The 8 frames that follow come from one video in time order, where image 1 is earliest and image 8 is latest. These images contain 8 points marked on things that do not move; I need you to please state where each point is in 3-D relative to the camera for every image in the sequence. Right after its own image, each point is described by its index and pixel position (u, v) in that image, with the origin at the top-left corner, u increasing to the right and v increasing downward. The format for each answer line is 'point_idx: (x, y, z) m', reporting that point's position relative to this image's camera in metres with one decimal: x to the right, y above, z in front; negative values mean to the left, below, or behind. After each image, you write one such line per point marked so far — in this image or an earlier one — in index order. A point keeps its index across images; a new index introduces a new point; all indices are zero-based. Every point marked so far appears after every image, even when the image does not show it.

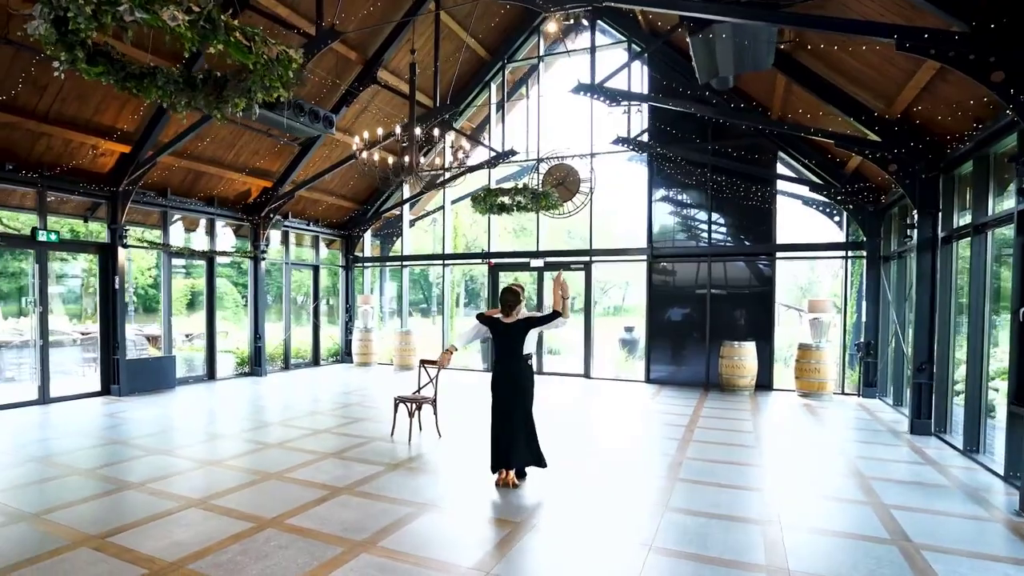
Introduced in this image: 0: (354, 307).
0: (-3.3, -0.4, +11.4) m
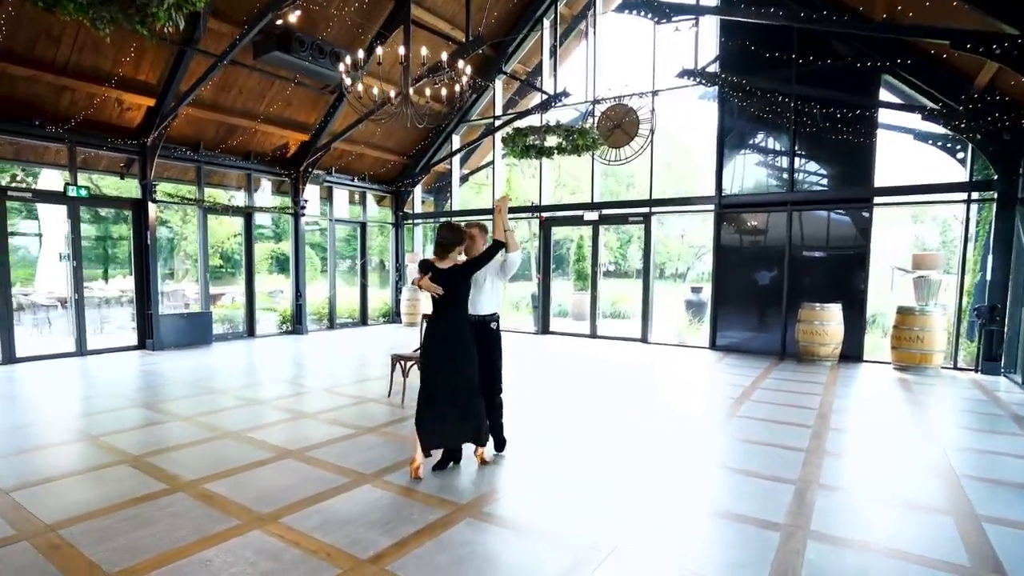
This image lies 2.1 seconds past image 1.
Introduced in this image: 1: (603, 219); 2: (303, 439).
0: (-2.2, +0.4, +11.1) m
1: (+1.5, +1.2, +9.2) m
2: (-1.4, -1.0, +3.7) m
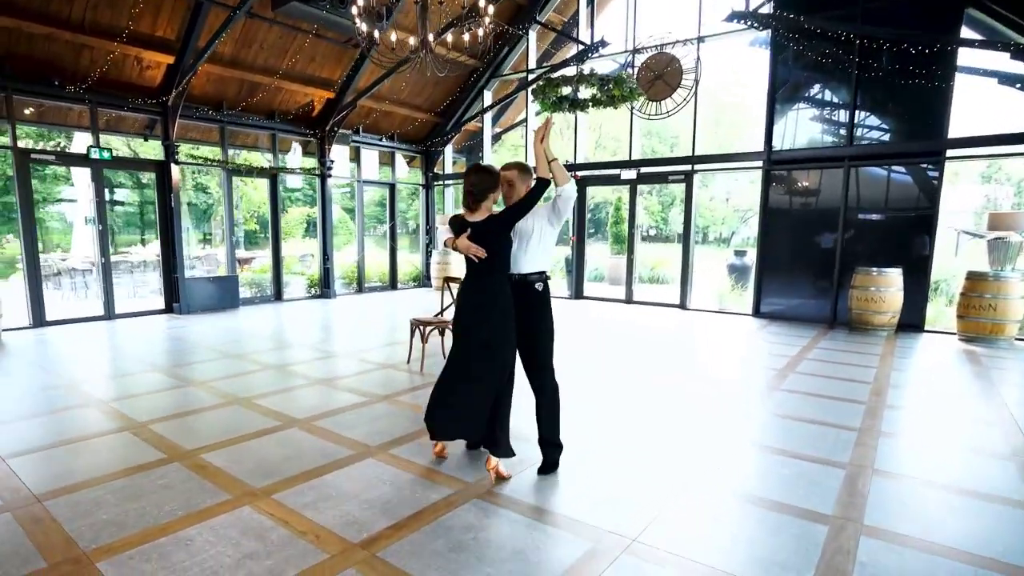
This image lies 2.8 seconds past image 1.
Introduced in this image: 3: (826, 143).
0: (-1.5, +1.2, +10.9) m
1: (+2.0, +1.7, +8.7) m
2: (-1.2, -0.8, +3.5) m
3: (+3.9, +1.9, +7.2) m
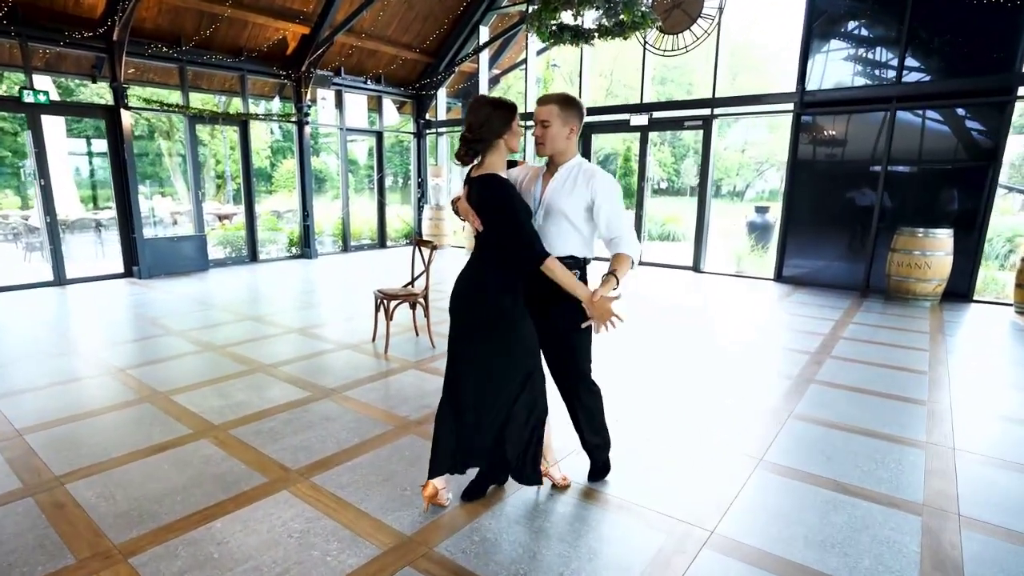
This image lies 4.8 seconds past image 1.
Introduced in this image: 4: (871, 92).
0: (-1.5, +1.9, +10.1) m
1: (+1.9, +2.3, +7.8) m
2: (-1.4, -0.6, +2.9) m
3: (+3.9, +2.3, +6.3) m
4: (+3.9, +2.2, +6.2) m
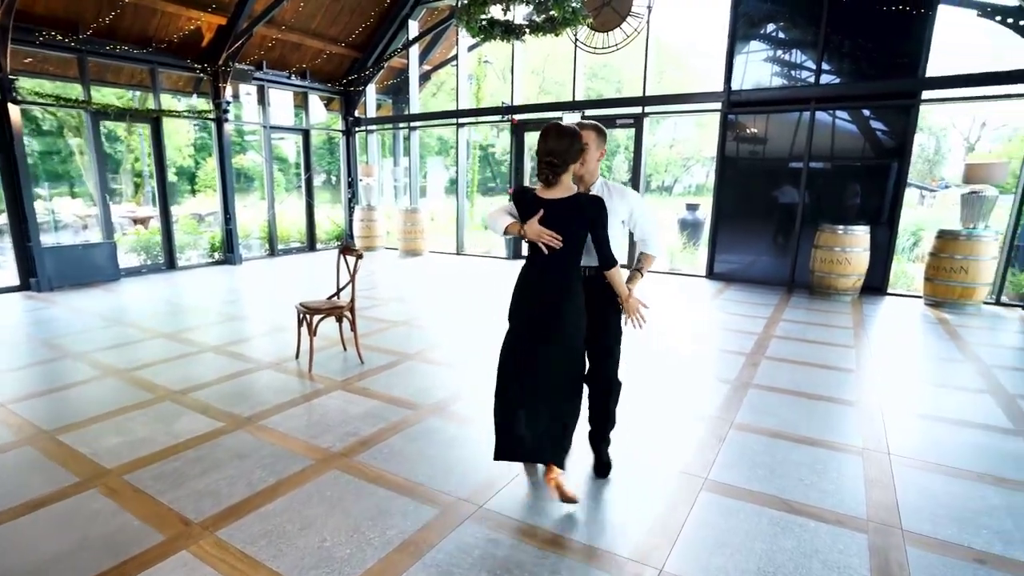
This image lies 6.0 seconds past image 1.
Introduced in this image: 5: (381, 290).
0: (-2.7, +1.8, +9.7) m
1: (+1.0, +2.3, +7.7) m
2: (-1.7, -0.7, +2.5) m
3: (+3.1, +2.3, +6.5) m
4: (+3.2, +2.2, +6.4) m
5: (-1.5, 0.0, +6.3) m
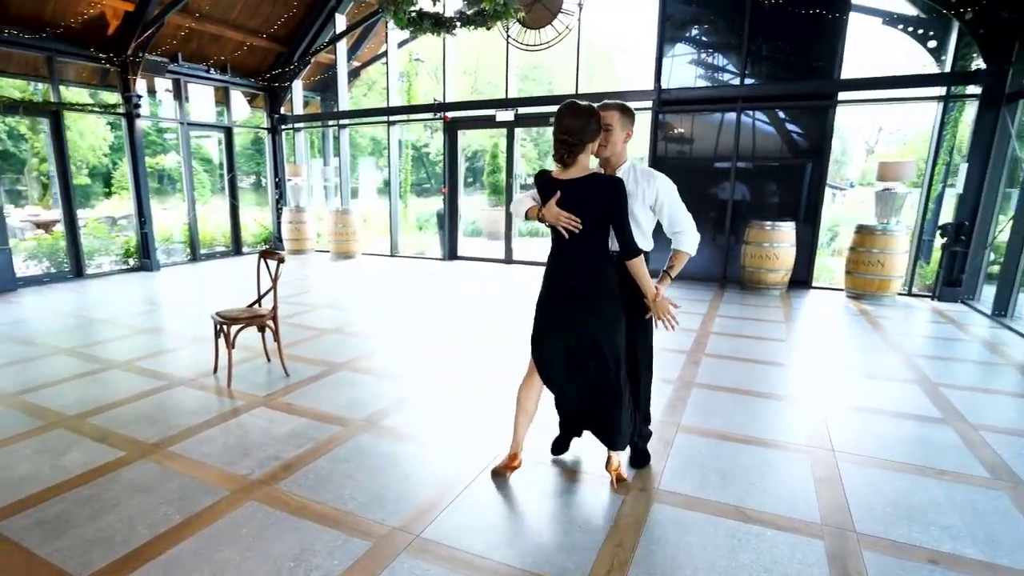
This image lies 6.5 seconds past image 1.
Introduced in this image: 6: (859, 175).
0: (-3.7, +1.8, +9.2) m
1: (+0.1, +2.3, +7.6) m
2: (-1.9, -0.8, +2.2) m
3: (+2.3, +2.4, +6.6) m
4: (+2.4, +2.3, +6.5) m
5: (-2.2, -0.1, +6.0) m
6: (+3.8, +1.3, +6.2) m
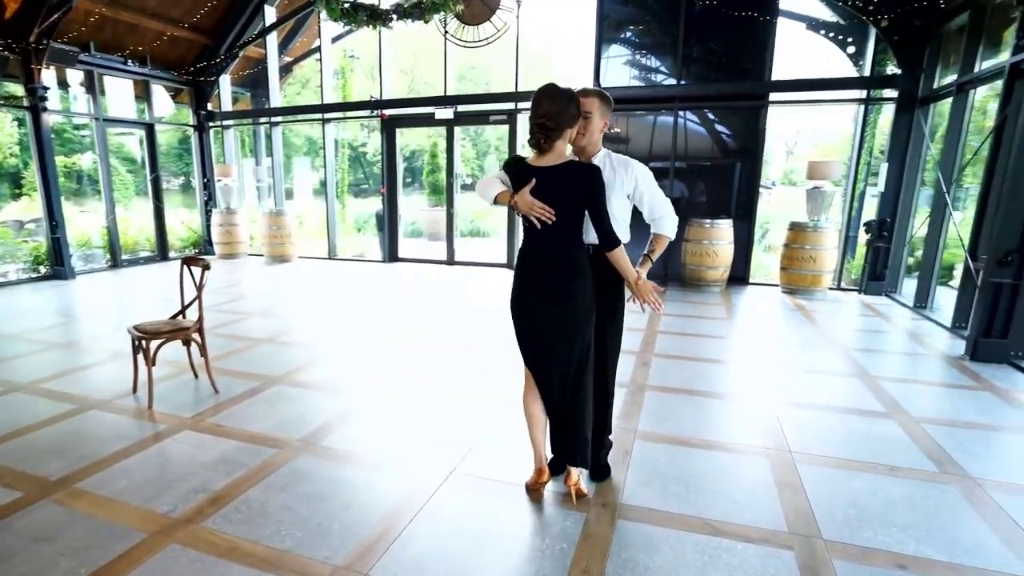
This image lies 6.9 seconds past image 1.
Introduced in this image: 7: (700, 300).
0: (-4.6, +1.6, +8.6) m
1: (-0.7, +2.3, +7.5) m
2: (-2.1, -0.8, +1.9) m
3: (+1.6, +2.4, +6.7) m
4: (+1.7, +2.3, +6.6) m
5: (-2.7, -0.2, +5.6) m
6: (+3.2, +1.3, +6.4) m
7: (+2.0, -0.1, +5.8) m
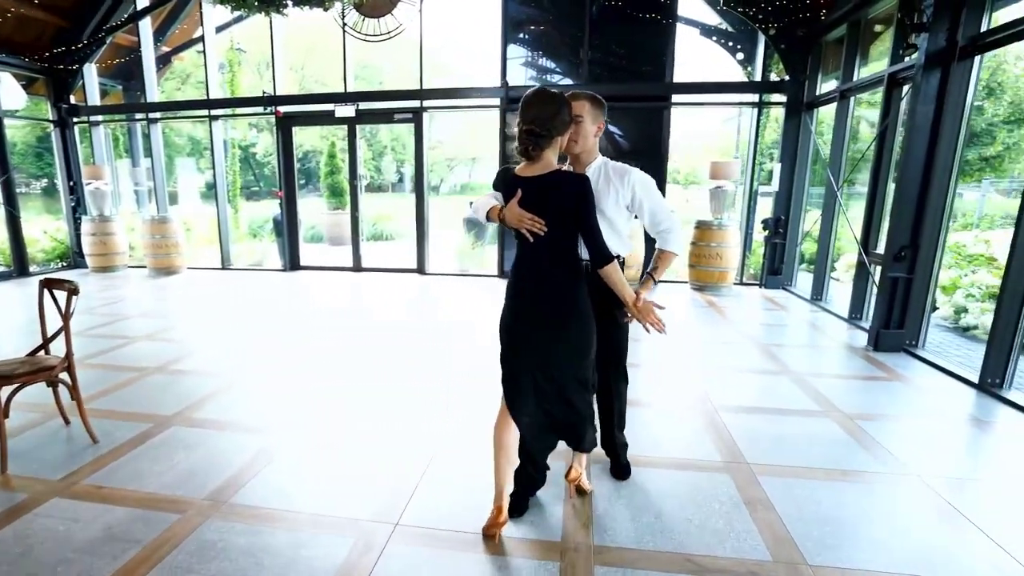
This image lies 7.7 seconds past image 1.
0: (-5.8, +1.4, +7.6) m
1: (-1.8, +2.2, +7.1) m
2: (-2.2, -1.0, +1.3) m
3: (+0.6, +2.4, +6.6) m
4: (+0.7, +2.3, +6.6) m
5: (-3.4, -0.3, +4.9) m
6: (+2.2, +1.3, +6.7) m
7: (+1.2, -0.1, +5.9) m
